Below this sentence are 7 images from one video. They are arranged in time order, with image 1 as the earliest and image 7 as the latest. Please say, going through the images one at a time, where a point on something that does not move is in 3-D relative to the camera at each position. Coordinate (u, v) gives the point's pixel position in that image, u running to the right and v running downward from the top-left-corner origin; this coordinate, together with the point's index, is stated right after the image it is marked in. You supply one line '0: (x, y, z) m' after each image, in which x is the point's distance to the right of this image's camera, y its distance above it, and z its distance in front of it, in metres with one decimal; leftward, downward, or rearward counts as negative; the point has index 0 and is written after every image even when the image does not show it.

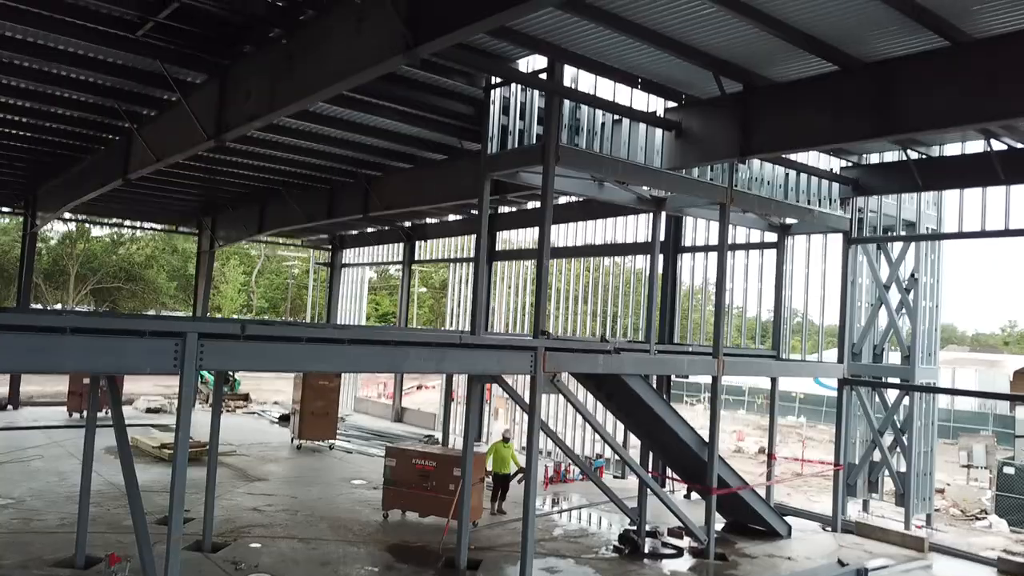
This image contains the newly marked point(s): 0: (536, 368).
0: (+0.3, -1.0, +9.4) m
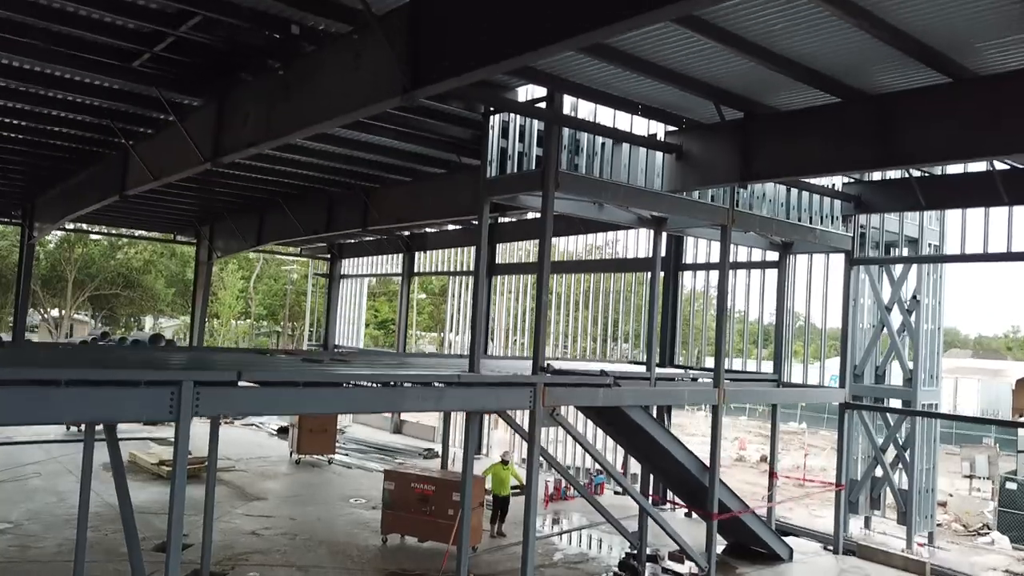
0: (+0.3, -1.4, +9.3) m
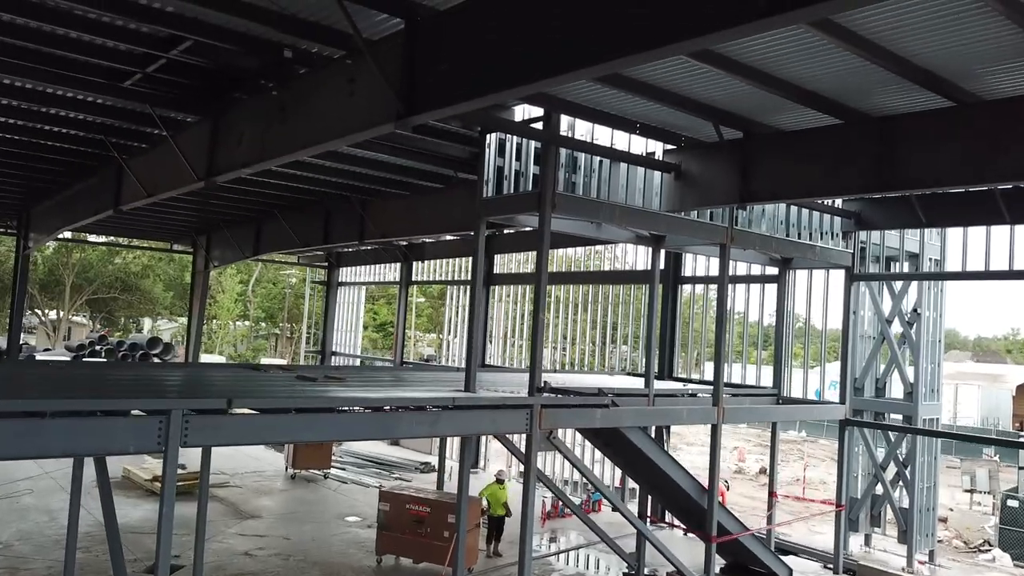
0: (+0.2, -1.6, +9.2) m
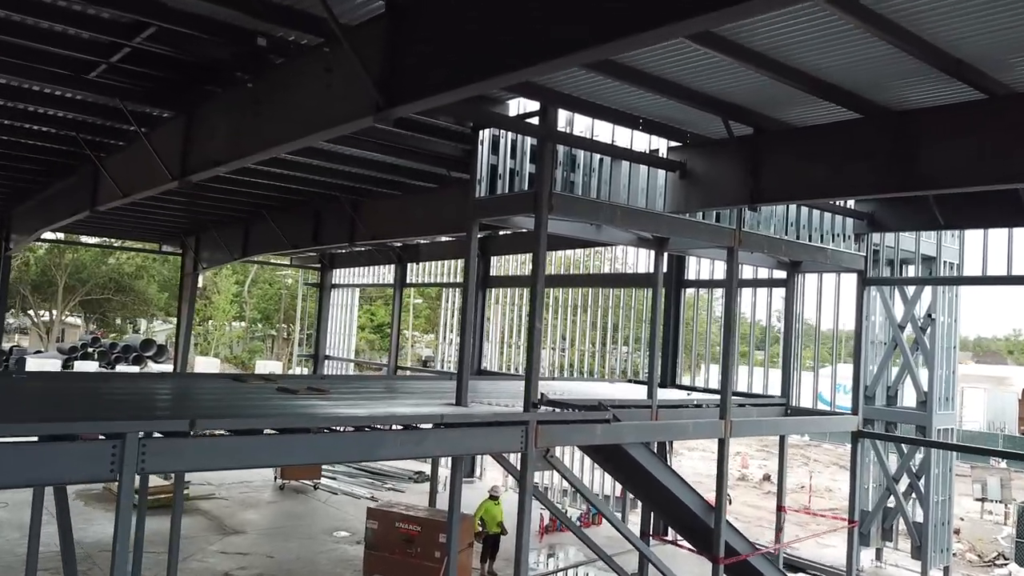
0: (+0.2, -1.7, +8.6) m
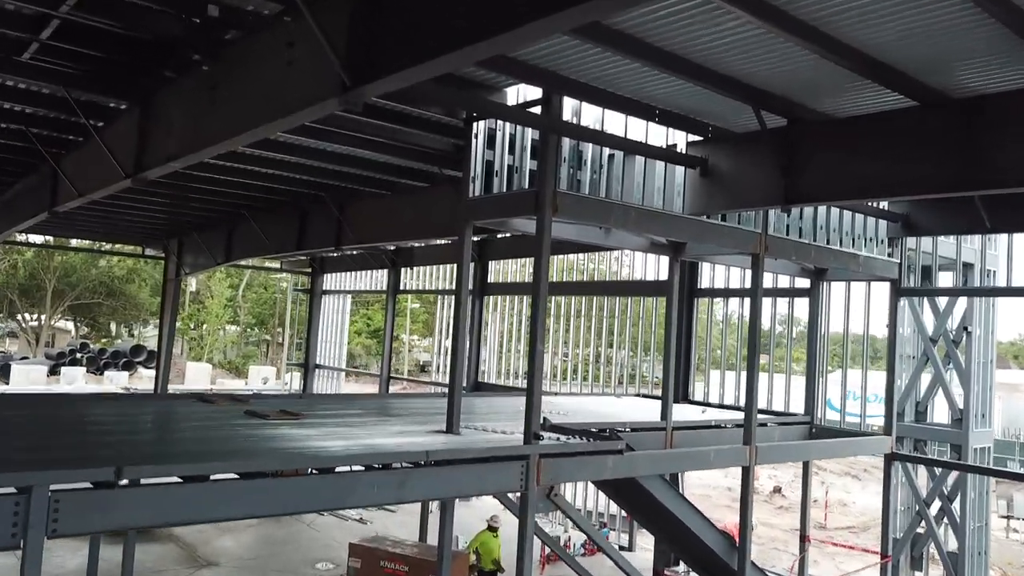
0: (+0.2, -1.9, +7.4) m
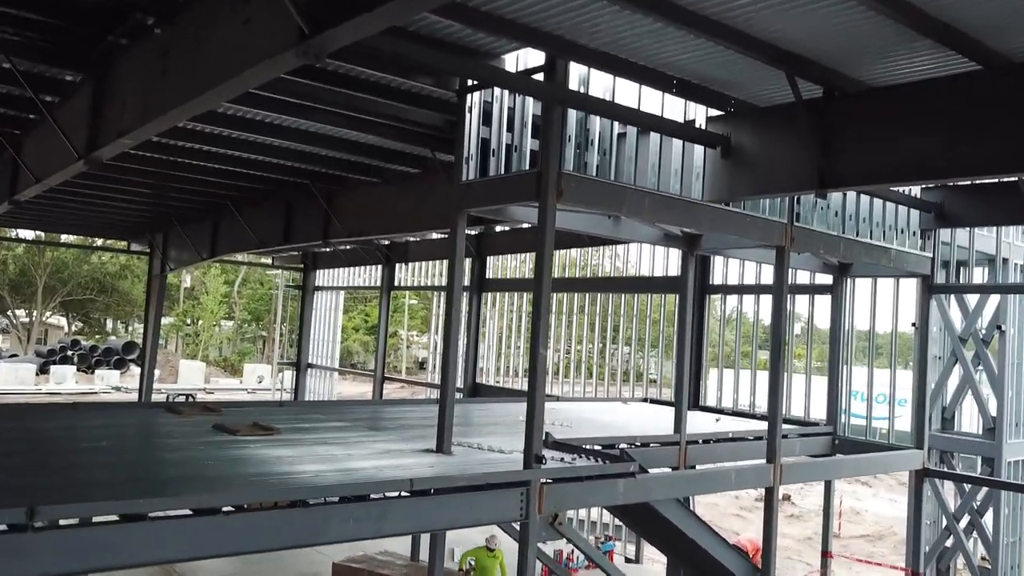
0: (+0.2, -1.8, +6.6) m
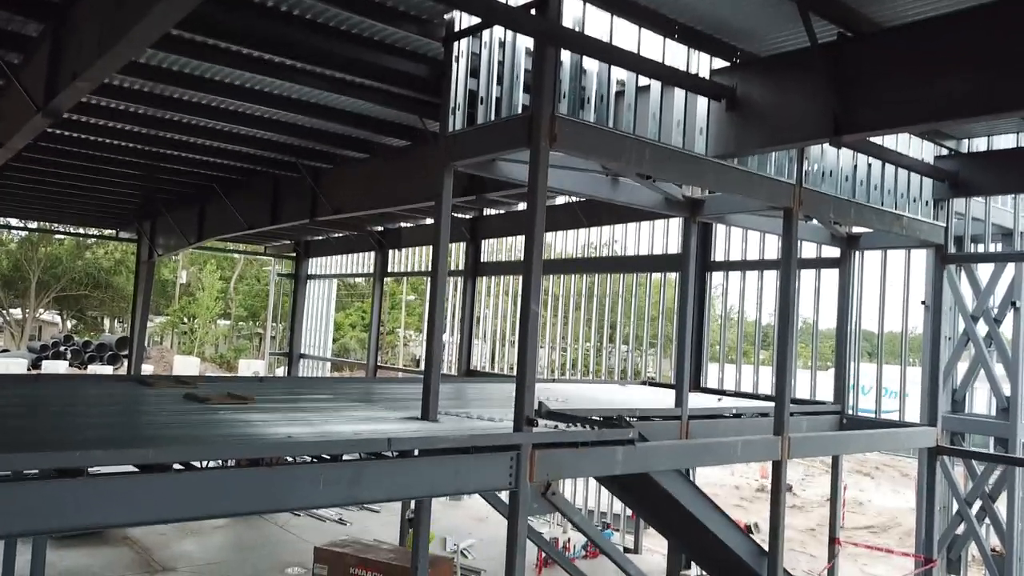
0: (+0.1, -1.5, +6.1) m
